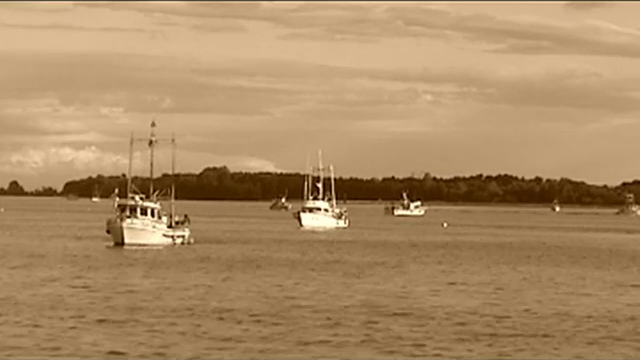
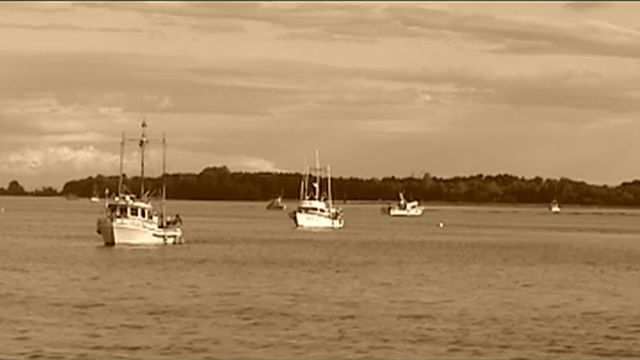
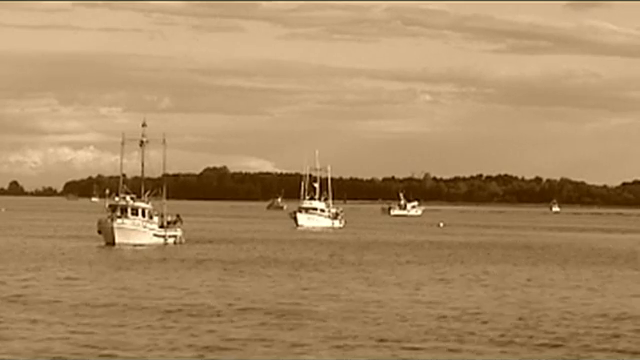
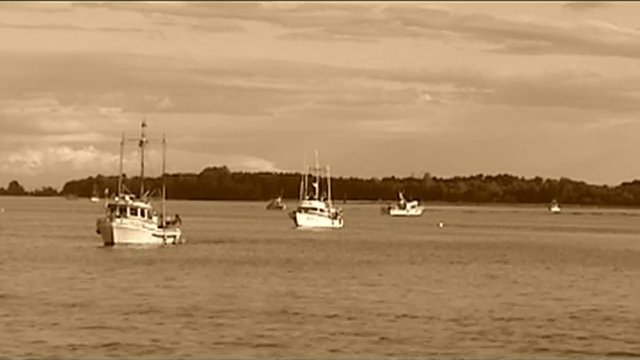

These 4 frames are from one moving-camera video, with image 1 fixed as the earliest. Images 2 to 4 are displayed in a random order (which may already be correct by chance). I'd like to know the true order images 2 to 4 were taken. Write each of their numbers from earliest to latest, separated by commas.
3, 2, 4
